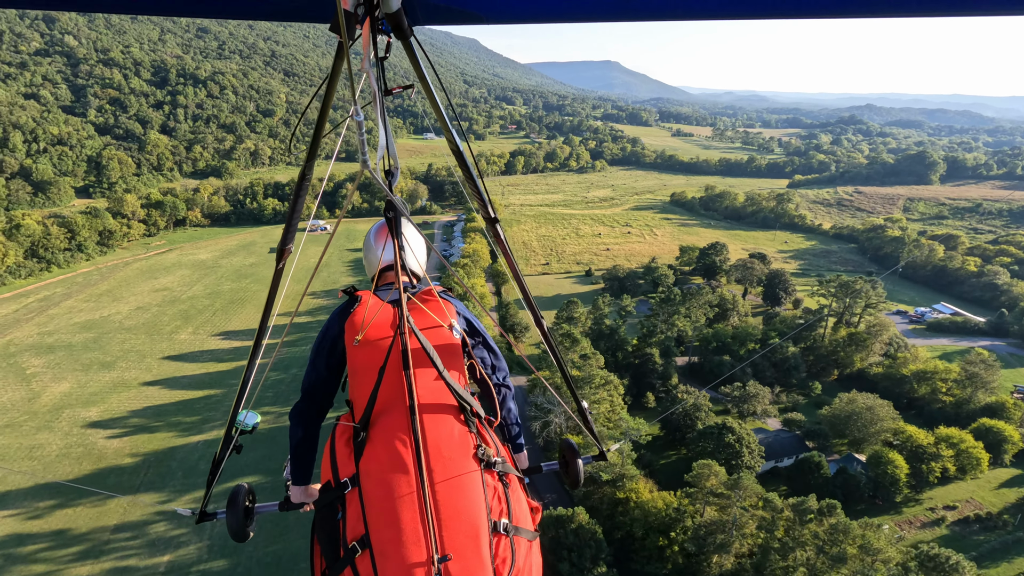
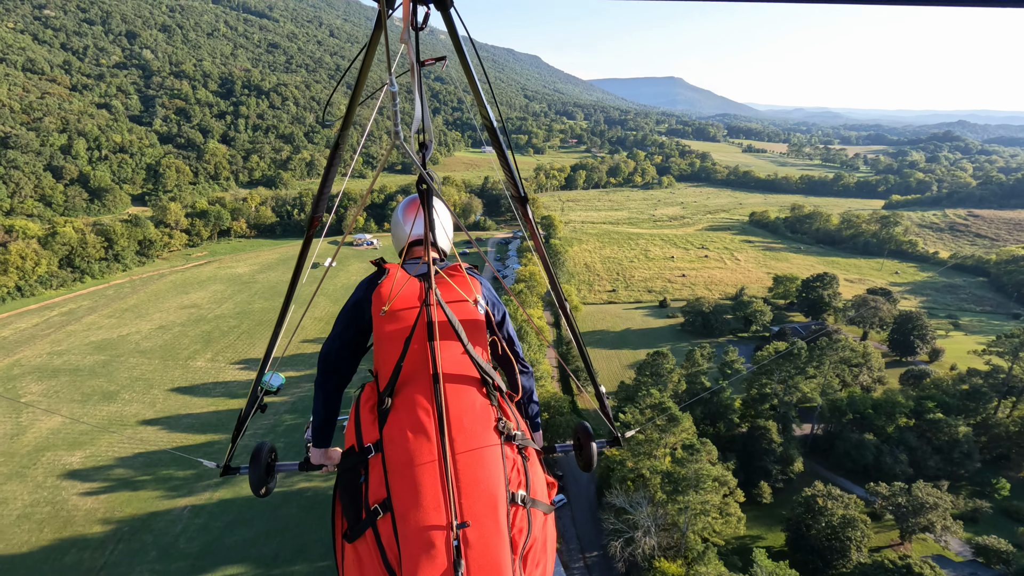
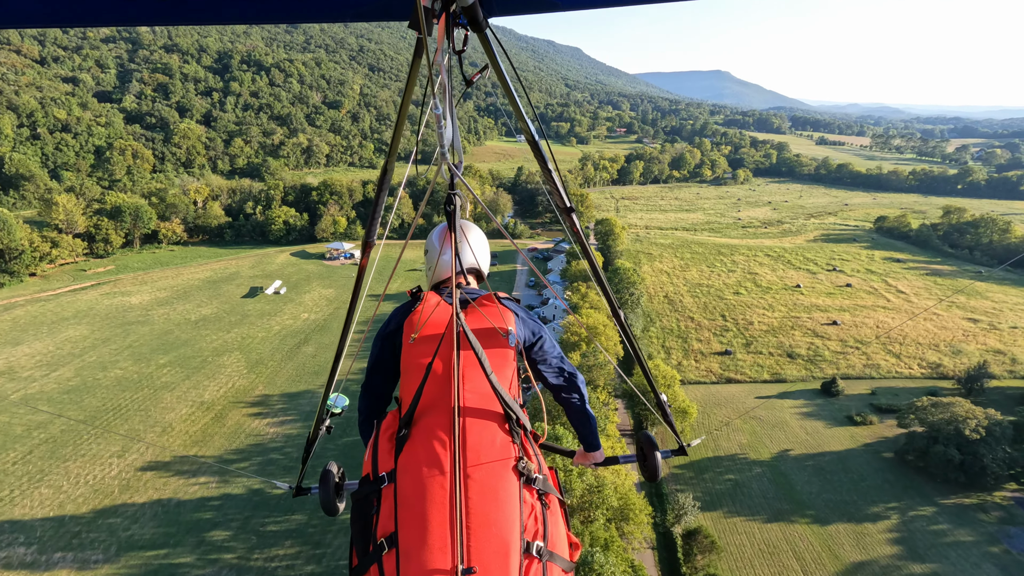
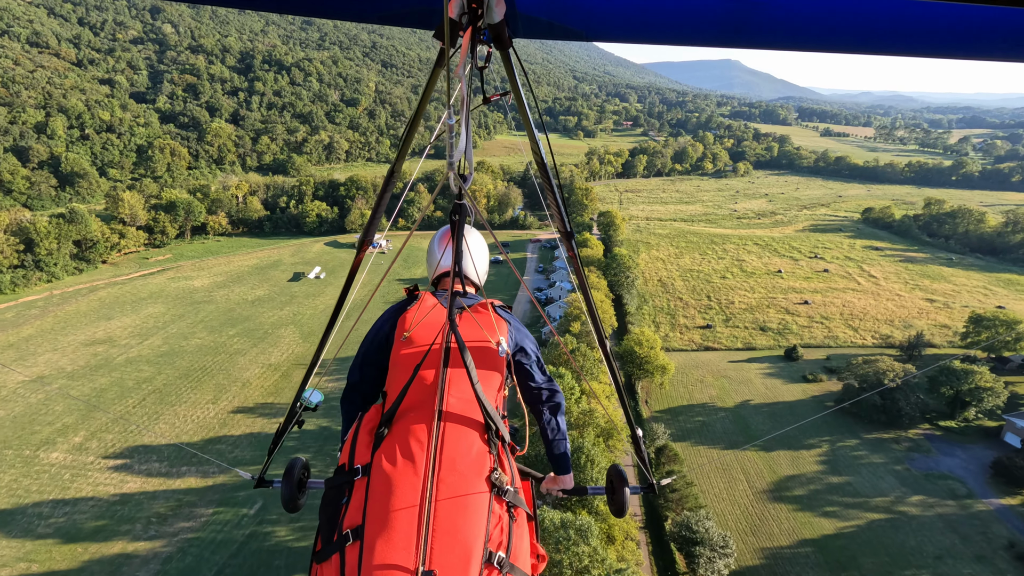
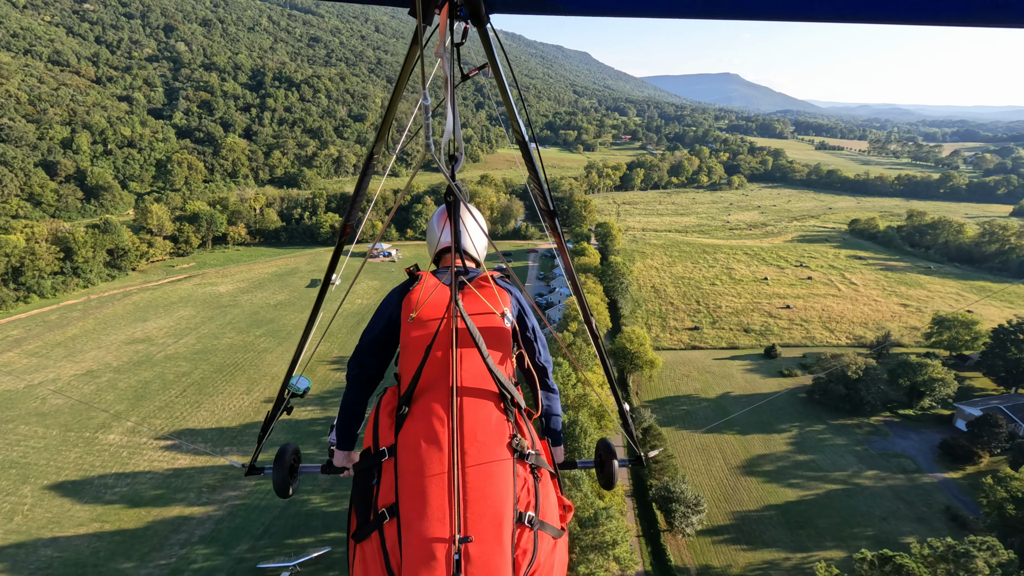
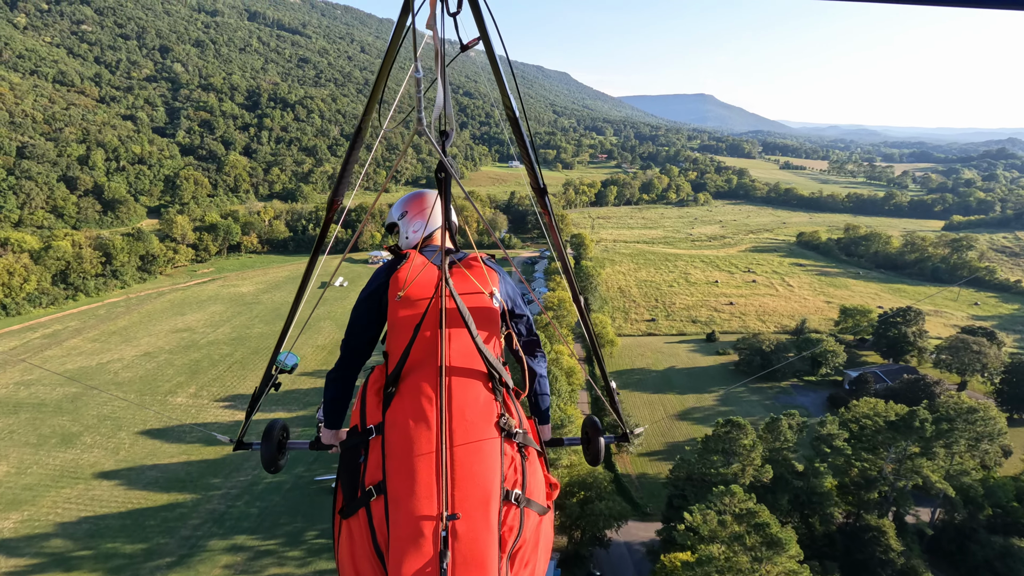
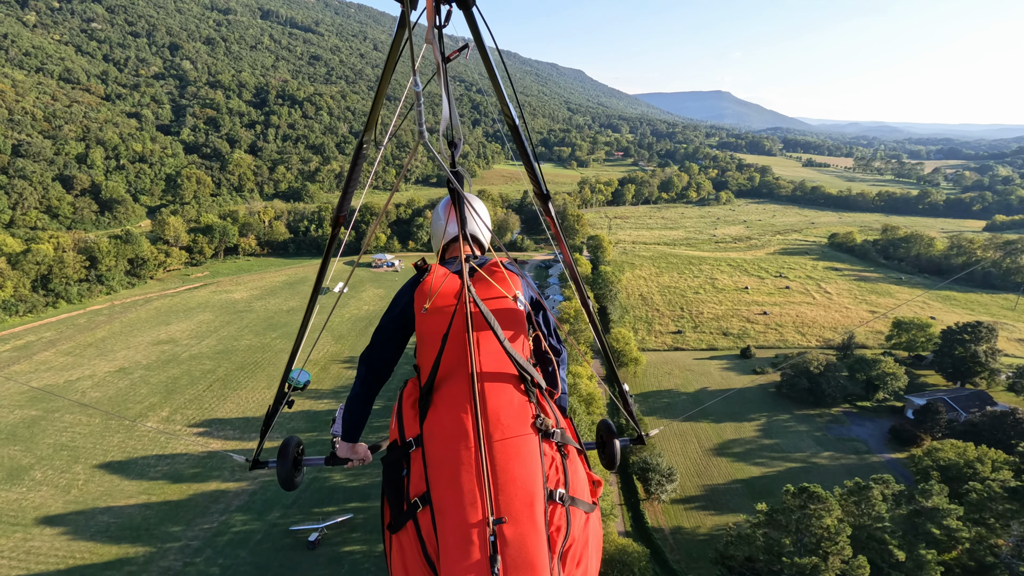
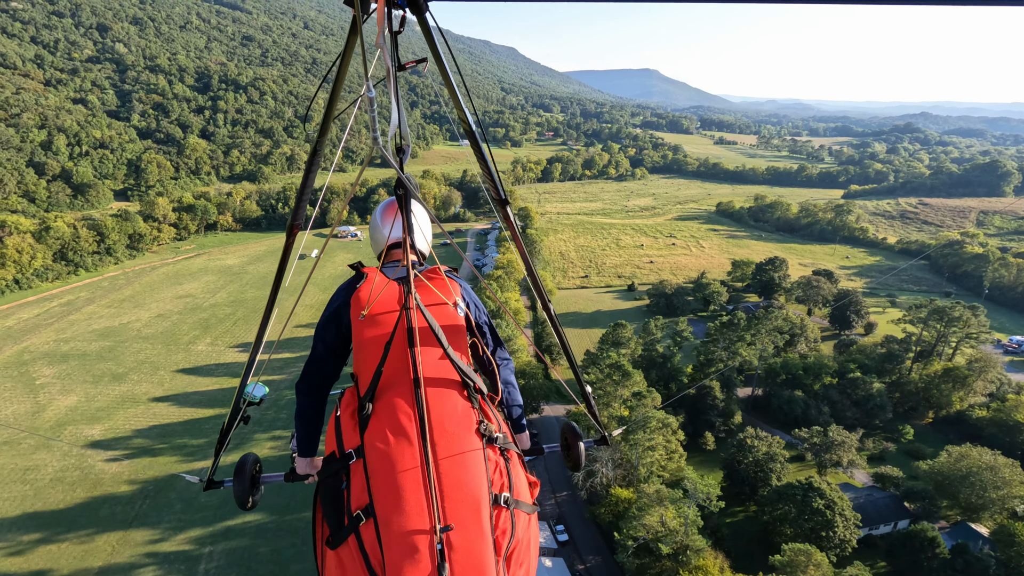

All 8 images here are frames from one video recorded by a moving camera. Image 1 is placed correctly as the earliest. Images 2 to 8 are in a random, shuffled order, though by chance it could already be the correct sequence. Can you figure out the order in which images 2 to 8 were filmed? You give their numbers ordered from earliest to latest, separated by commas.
8, 2, 6, 7, 5, 4, 3
